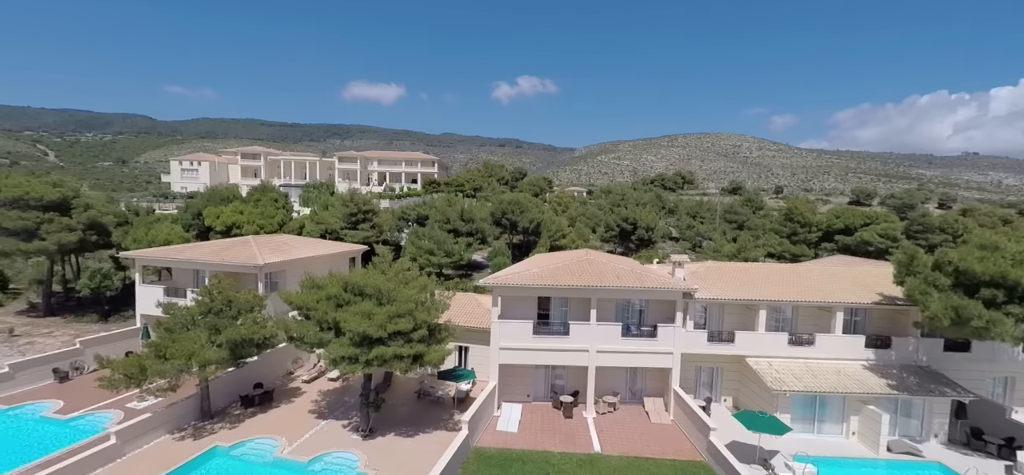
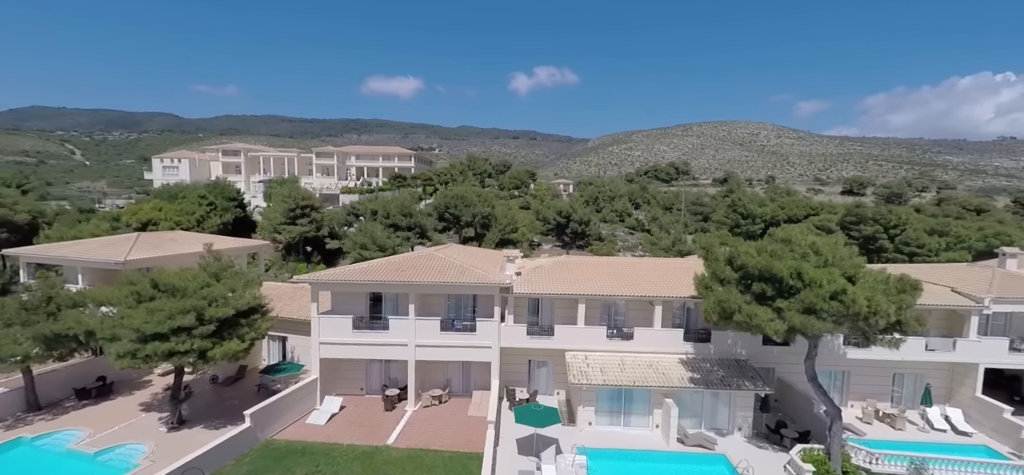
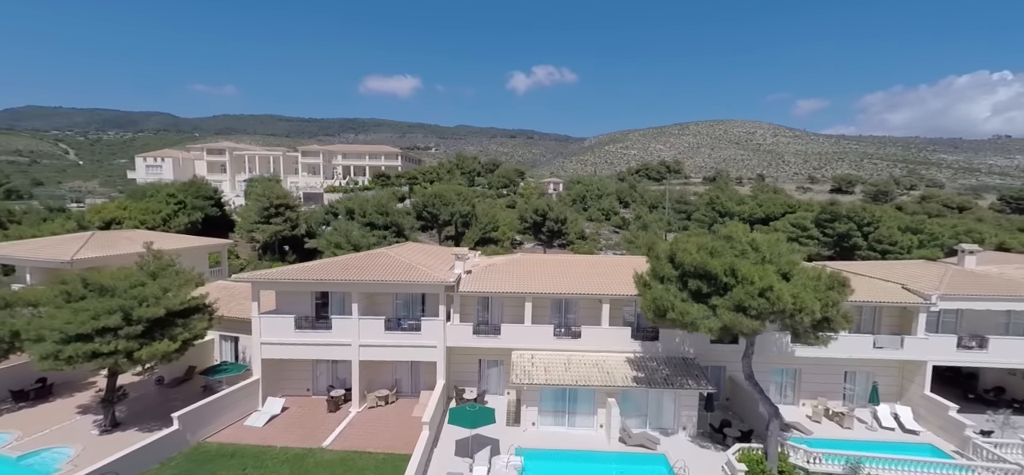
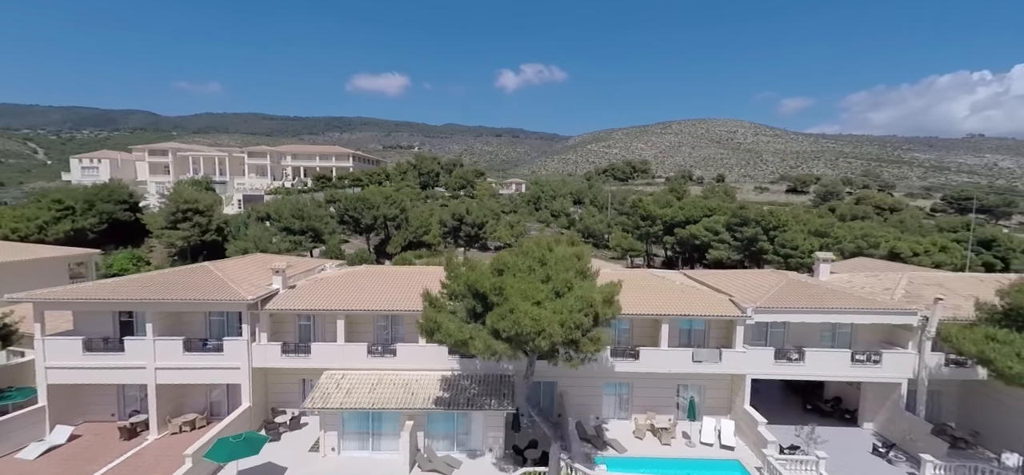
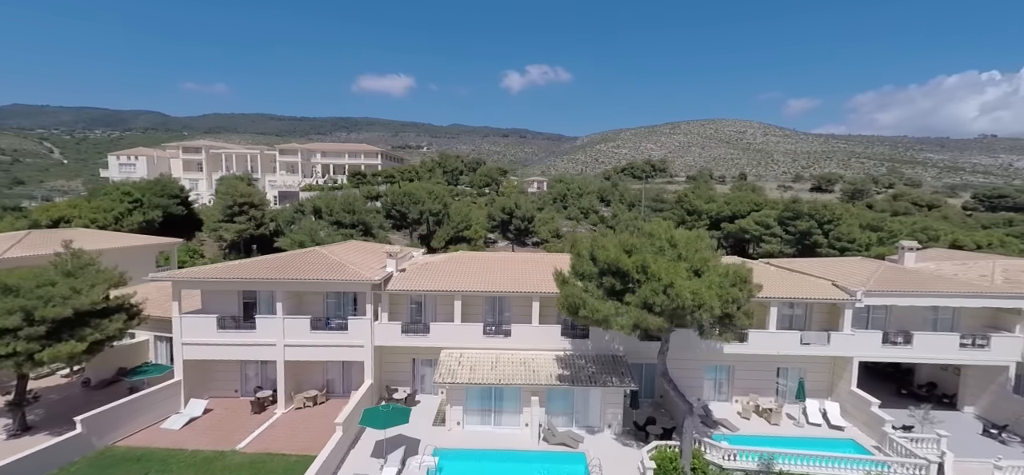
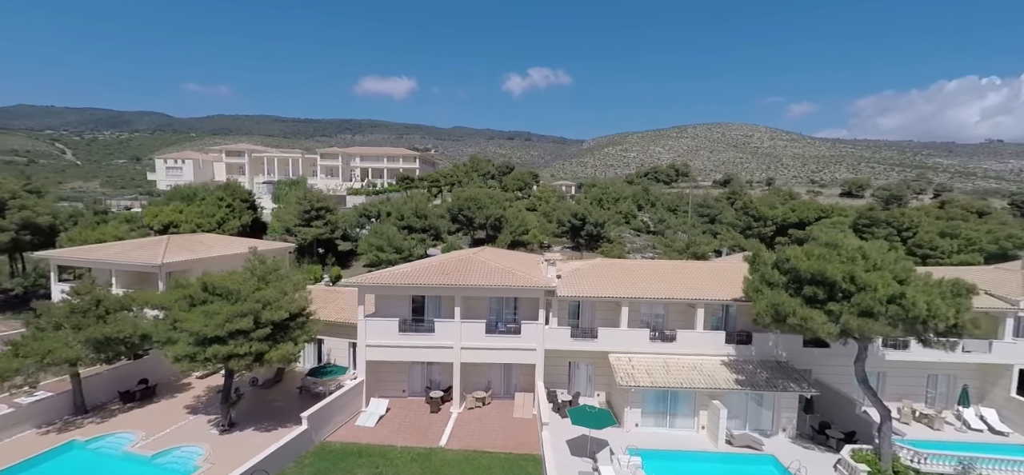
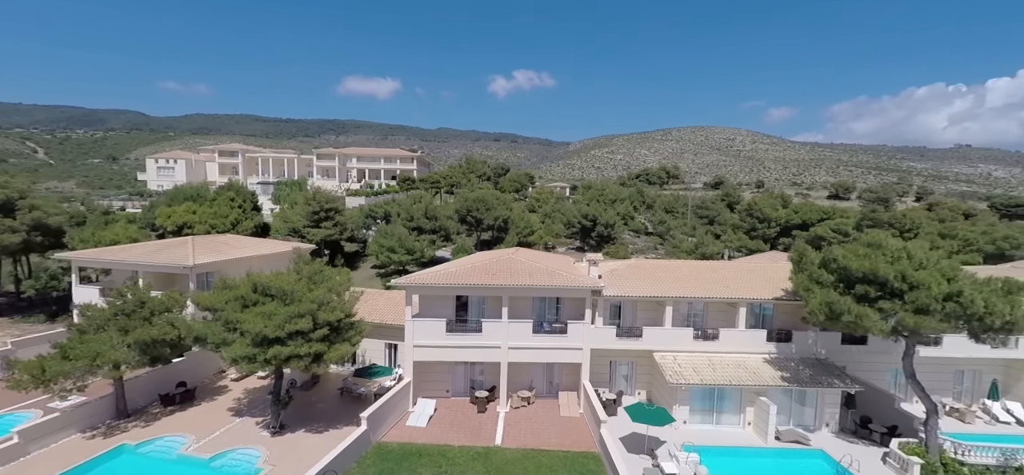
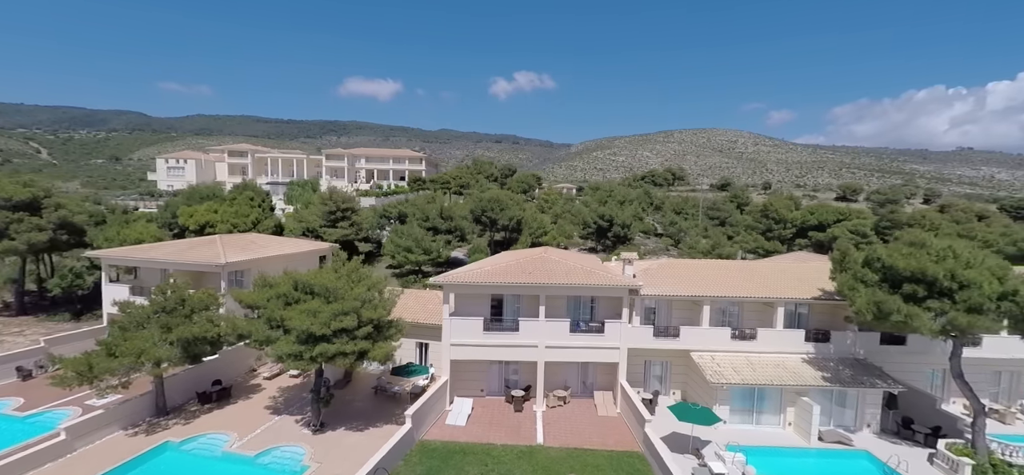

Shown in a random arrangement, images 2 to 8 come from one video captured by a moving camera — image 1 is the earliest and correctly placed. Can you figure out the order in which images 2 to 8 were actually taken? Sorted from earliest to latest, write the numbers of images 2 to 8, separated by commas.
8, 7, 6, 2, 3, 5, 4
